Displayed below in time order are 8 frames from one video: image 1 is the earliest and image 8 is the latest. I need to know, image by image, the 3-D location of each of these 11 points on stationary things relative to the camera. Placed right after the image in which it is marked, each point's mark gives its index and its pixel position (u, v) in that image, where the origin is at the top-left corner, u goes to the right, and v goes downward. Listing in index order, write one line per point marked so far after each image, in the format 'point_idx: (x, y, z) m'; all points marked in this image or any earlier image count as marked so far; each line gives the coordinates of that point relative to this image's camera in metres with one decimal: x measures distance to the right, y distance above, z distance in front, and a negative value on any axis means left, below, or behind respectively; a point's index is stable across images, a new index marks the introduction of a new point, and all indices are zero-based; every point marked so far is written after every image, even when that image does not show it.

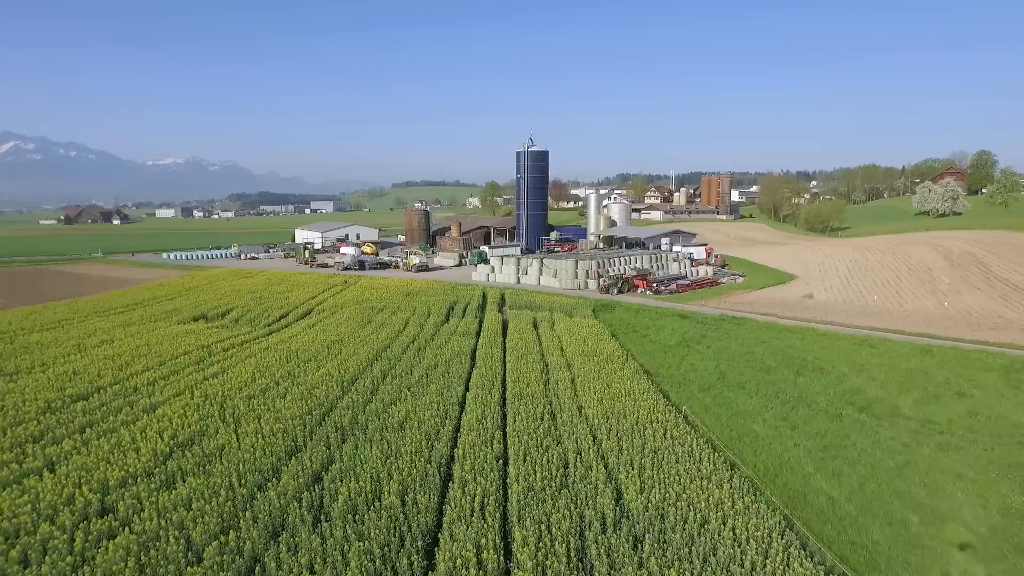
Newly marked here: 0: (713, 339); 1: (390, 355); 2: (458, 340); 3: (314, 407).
0: (+5.5, -1.4, +20.1) m
1: (-2.9, -1.7, +17.3) m
2: (-1.5, -1.4, +19.2) m
3: (-3.3, -2.0, +12.3) m
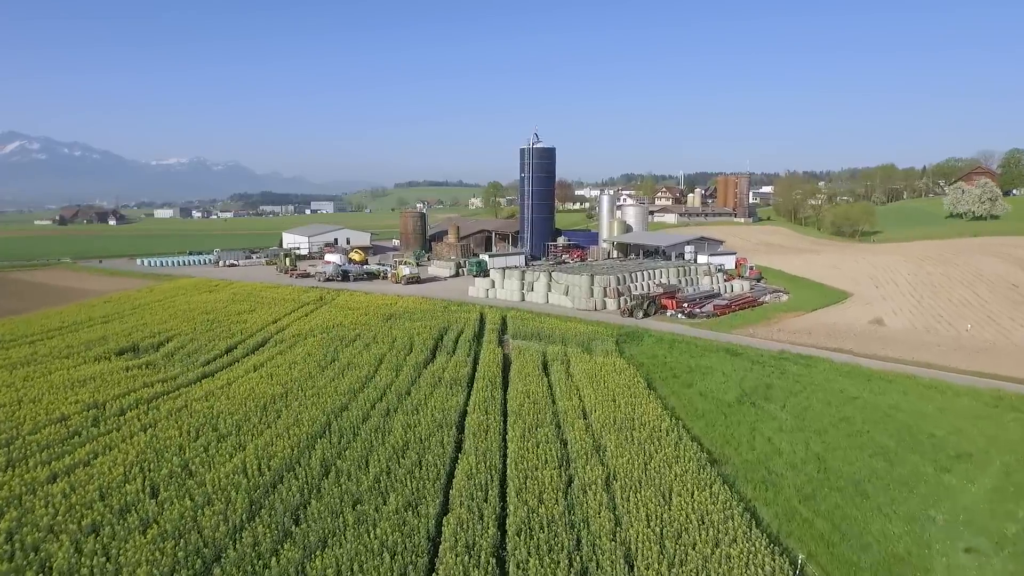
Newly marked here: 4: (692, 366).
0: (+5.6, -2.2, +15.1) m
1: (-2.9, -2.4, +12.3) m
2: (-1.4, -2.1, +14.3) m
3: (-3.3, -2.7, +7.3) m
4: (+4.4, -1.9, +17.7) m
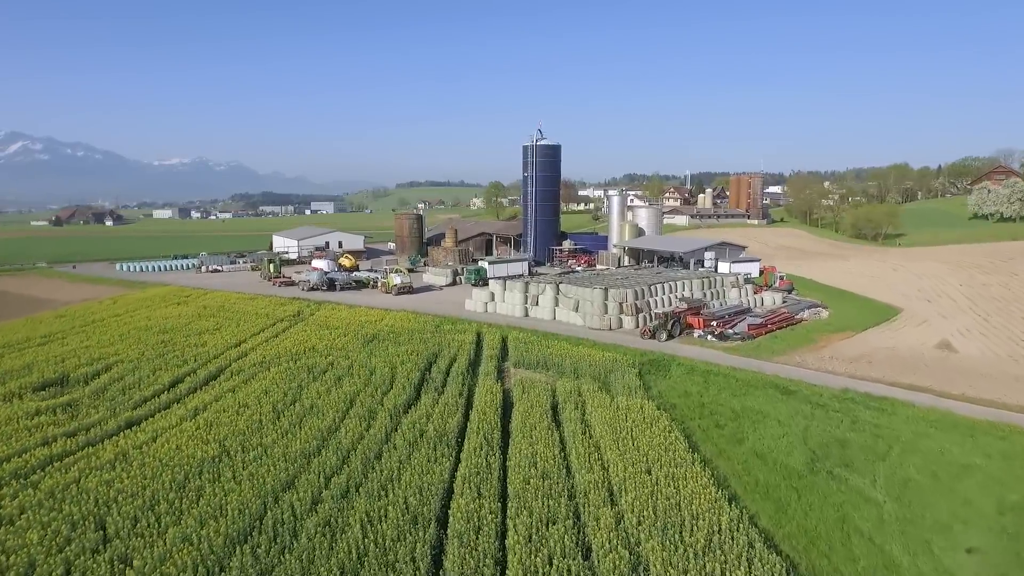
0: (+5.6, -2.7, +11.6) m
1: (-2.8, -2.9, +8.9) m
2: (-1.4, -2.6, +10.9) m
3: (-3.3, -3.2, +3.9) m
4: (+4.4, -2.4, +14.3) m
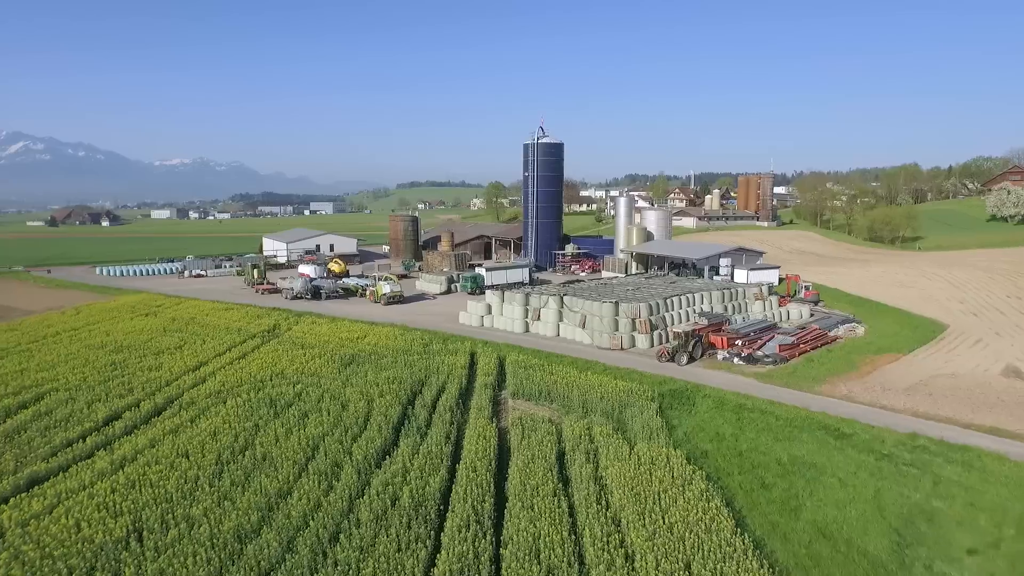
0: (+5.6, -3.0, +9.0) m
1: (-2.9, -3.3, +6.3) m
2: (-1.4, -3.0, +8.2) m
3: (-3.3, -3.6, +1.3) m
4: (+4.4, -2.8, +11.6) m
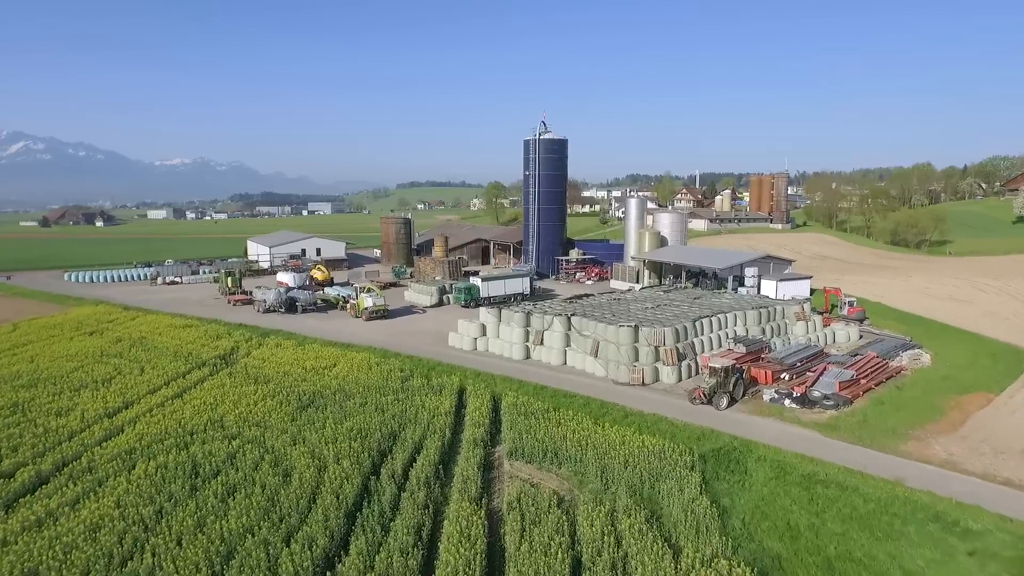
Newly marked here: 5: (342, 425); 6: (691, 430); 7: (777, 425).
0: (+5.5, -3.6, +5.4) m
1: (-3.0, -3.8, +2.7) m
2: (-1.5, -3.5, +4.6) m
3: (-3.4, -4.1, -2.3) m
4: (+4.3, -3.3, +8.0) m
5: (-3.2, -2.5, +13.5) m
6: (+3.3, -2.6, +13.3) m
7: (+5.0, -2.6, +13.8) m
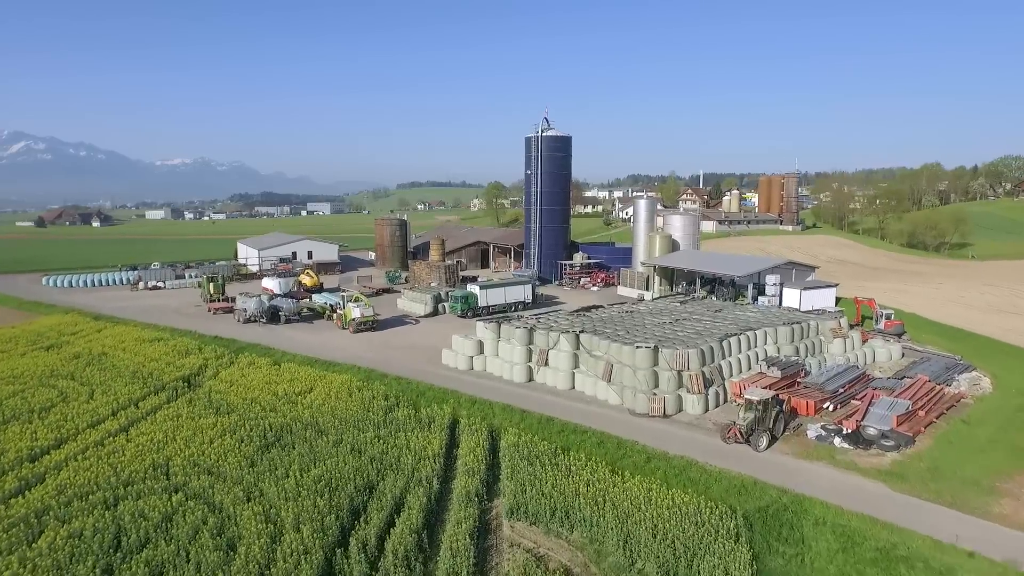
0: (+5.5, -3.9, +3.1) m
1: (-2.9, -4.1, +0.4) m
2: (-1.5, -3.8, +2.3) m
3: (-3.4, -4.4, -4.6) m
4: (+4.3, -3.6, +5.7) m
5: (-3.1, -2.9, +11.2) m
6: (+3.3, -2.9, +11.0) m
7: (+5.1, -2.9, +11.5) m
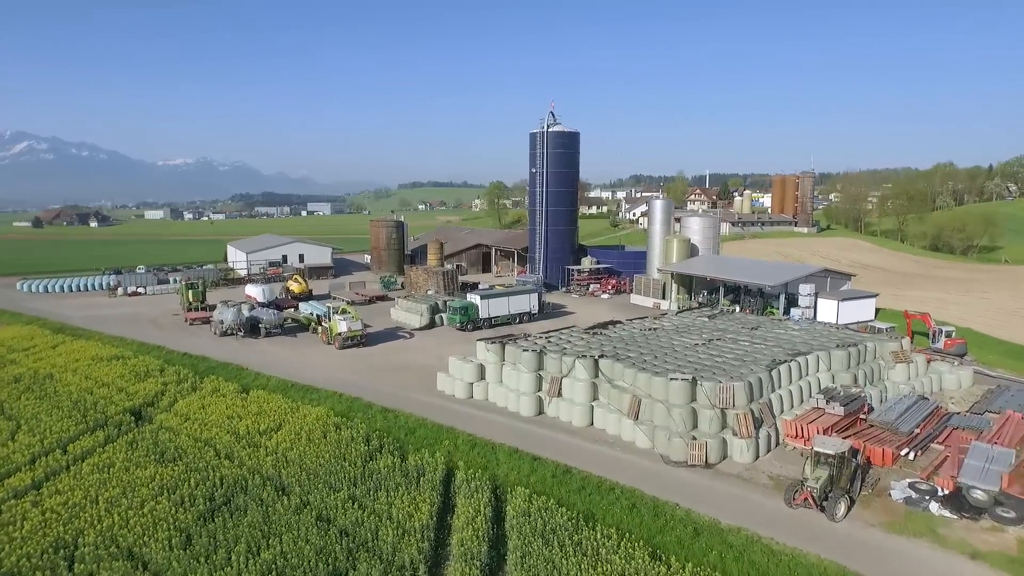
0: (+5.6, -4.2, +0.4) m
1: (-2.8, -4.4, -2.3) m
2: (-1.4, -4.2, -0.3) m
3: (-3.3, -4.7, -7.3) m
4: (+4.4, -4.0, +3.1) m
5: (-3.0, -3.2, +8.6) m
6: (+3.4, -3.2, +8.3) m
7: (+5.2, -3.2, +8.8) m
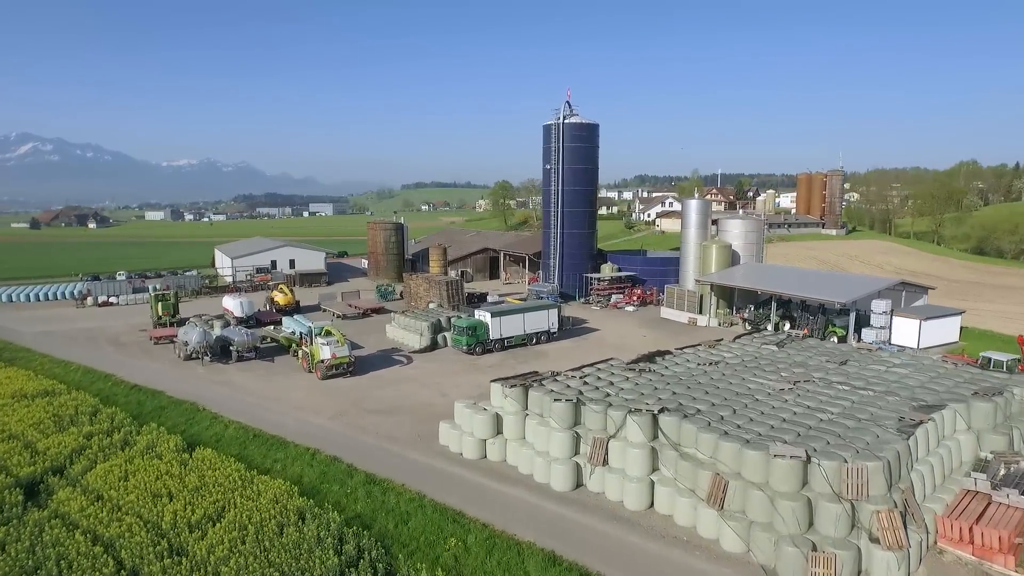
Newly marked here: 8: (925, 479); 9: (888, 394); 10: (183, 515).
0: (+6.0, -4.6, -3.5) m
1: (-2.5, -4.8, -6.2) m
2: (-1.0, -4.6, -4.2) m
3: (-3.0, -5.2, -11.1) m
4: (+4.8, -4.4, -0.8) m
5: (-2.6, -3.6, +4.7) m
6: (+3.8, -3.7, +4.4) m
7: (+5.6, -3.7, +4.9) m
8: (+5.4, -2.5, +9.3) m
9: (+6.0, -1.7, +11.7) m
10: (-4.4, -3.0, +9.8) m
